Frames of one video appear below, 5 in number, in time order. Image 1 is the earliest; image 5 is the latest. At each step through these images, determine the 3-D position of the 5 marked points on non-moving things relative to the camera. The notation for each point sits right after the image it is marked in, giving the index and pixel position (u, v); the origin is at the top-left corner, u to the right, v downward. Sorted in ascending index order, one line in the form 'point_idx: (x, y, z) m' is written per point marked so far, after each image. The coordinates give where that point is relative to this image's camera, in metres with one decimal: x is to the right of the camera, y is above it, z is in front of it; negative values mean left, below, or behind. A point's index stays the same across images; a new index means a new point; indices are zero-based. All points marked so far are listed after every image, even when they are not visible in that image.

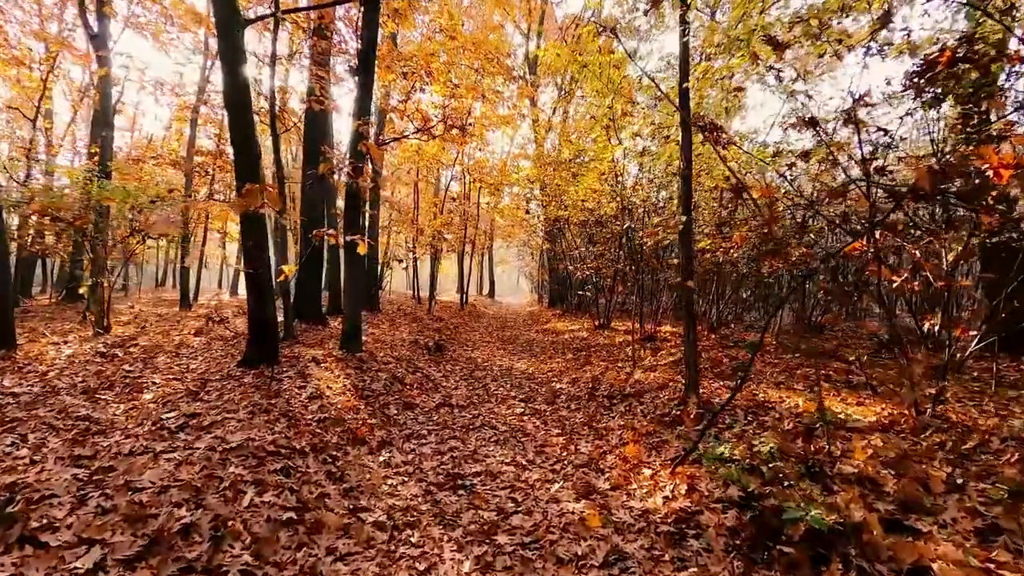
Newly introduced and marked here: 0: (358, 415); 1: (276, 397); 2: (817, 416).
0: (-2.0, -1.7, +6.8) m
1: (-3.1, -1.4, +6.7) m
2: (+3.3, -1.4, +5.5) m
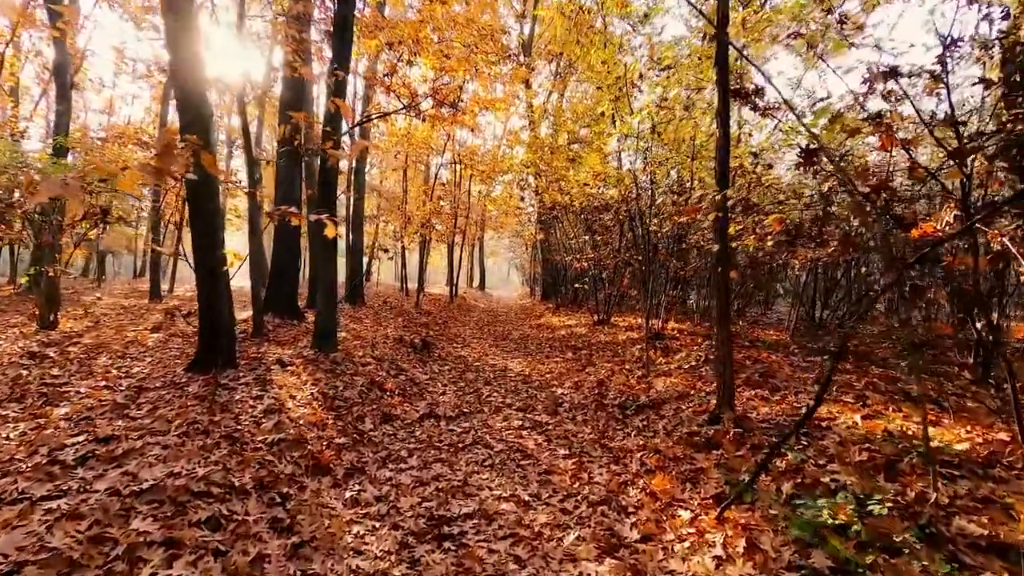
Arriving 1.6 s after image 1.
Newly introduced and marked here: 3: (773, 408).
0: (-2.0, -1.6, +5.6) m
1: (-3.1, -1.3, +5.5) m
2: (+3.3, -1.3, +4.4) m
3: (+3.0, -1.4, +6.0) m
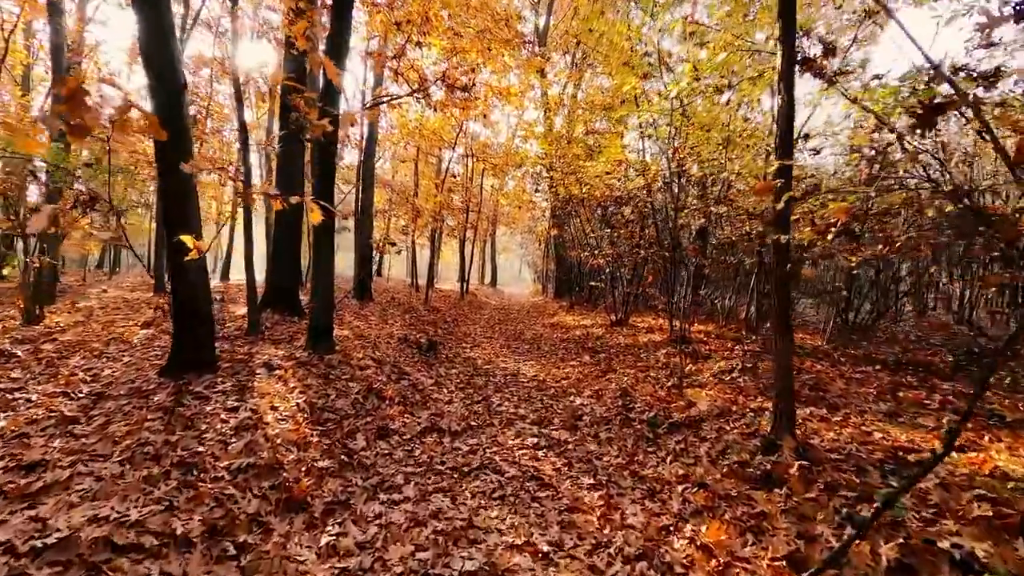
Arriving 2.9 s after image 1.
0: (-1.9, -1.5, +4.8) m
1: (-2.9, -1.3, +4.7) m
2: (+3.4, -1.4, +3.4) m
3: (+3.2, -1.4, +5.0) m
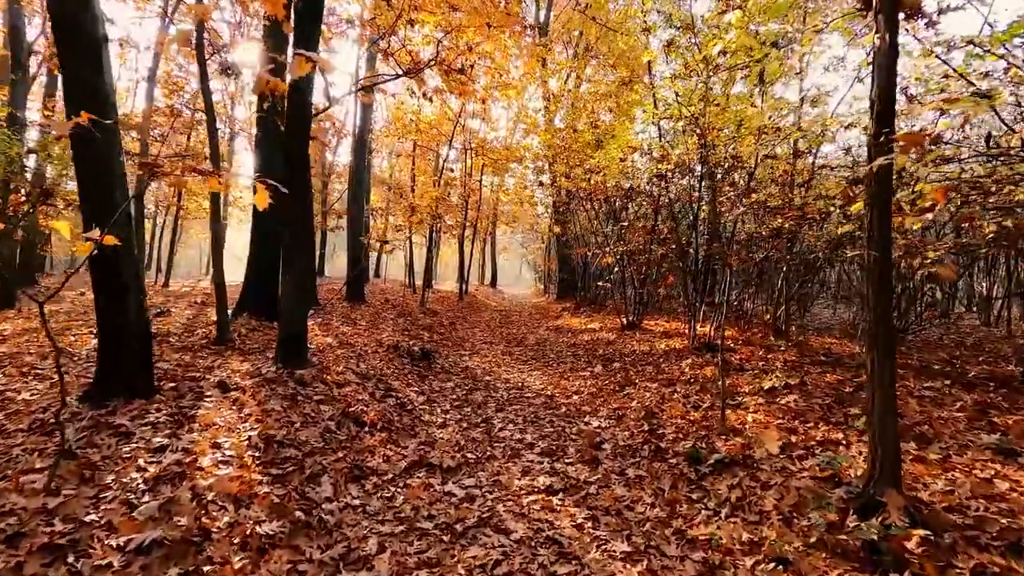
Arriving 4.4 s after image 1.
0: (-1.8, -1.6, +3.6) m
1: (-2.9, -1.3, +3.5) m
2: (+3.4, -1.4, +2.2) m
3: (+3.2, -1.4, +3.8) m
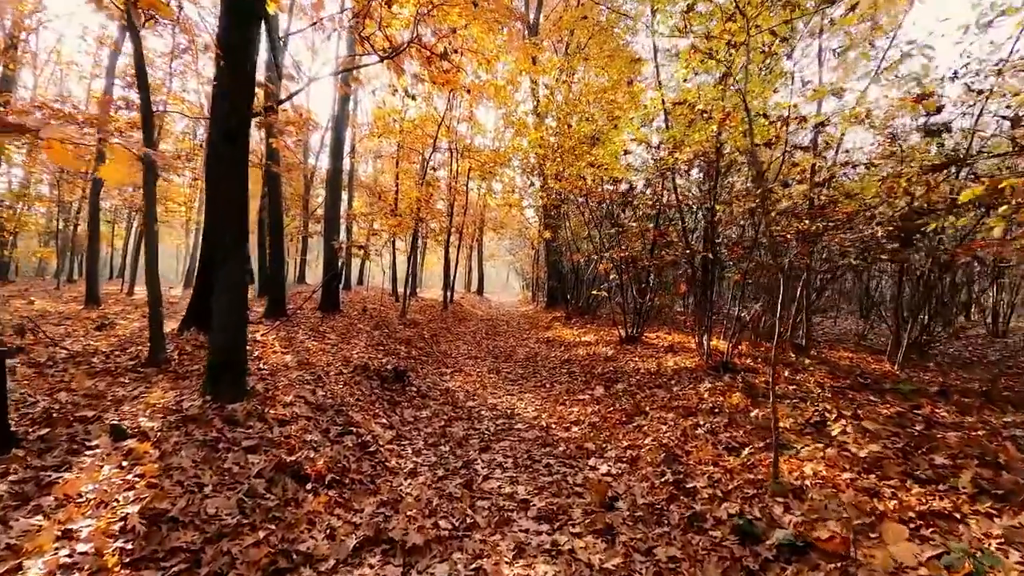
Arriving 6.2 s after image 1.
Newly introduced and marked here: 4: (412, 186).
0: (-1.9, -1.7, +2.2) m
1: (-2.9, -1.4, +2.1) m
2: (+3.4, -1.4, +1.0) m
3: (+3.2, -1.5, +2.5) m
4: (-3.7, +3.8, +18.9) m
